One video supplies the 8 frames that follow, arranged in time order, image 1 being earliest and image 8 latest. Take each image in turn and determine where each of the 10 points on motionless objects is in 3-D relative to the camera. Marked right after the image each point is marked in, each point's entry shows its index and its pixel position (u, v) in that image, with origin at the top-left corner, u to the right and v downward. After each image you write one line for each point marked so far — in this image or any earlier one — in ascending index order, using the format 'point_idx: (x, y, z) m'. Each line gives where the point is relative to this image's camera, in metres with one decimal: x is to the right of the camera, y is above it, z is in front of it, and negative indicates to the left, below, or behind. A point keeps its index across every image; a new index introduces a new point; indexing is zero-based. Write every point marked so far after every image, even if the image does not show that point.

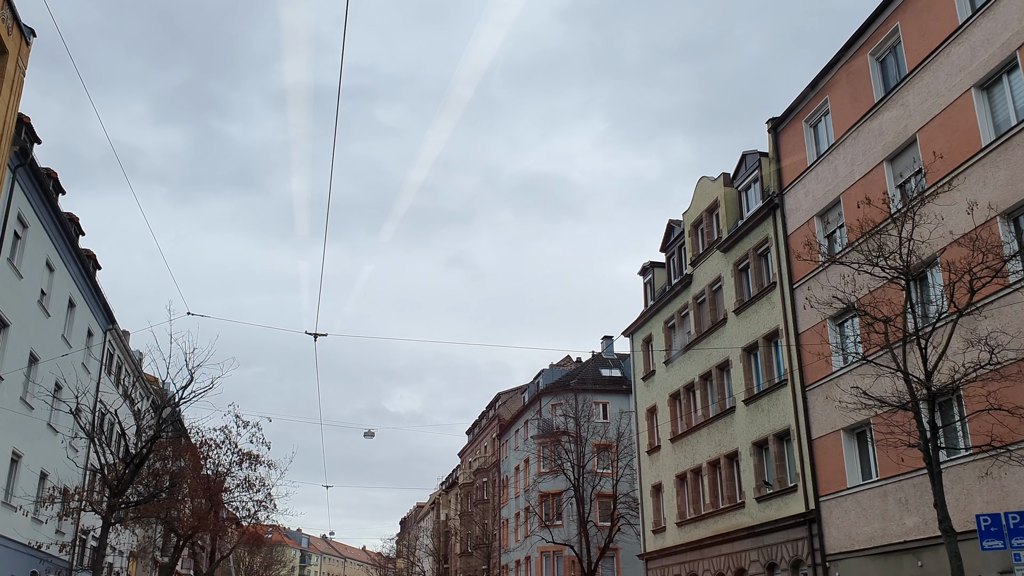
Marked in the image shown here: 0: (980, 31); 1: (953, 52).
0: (+9.4, +5.2, +18.4) m
1: (+9.2, +4.9, +19.2) m
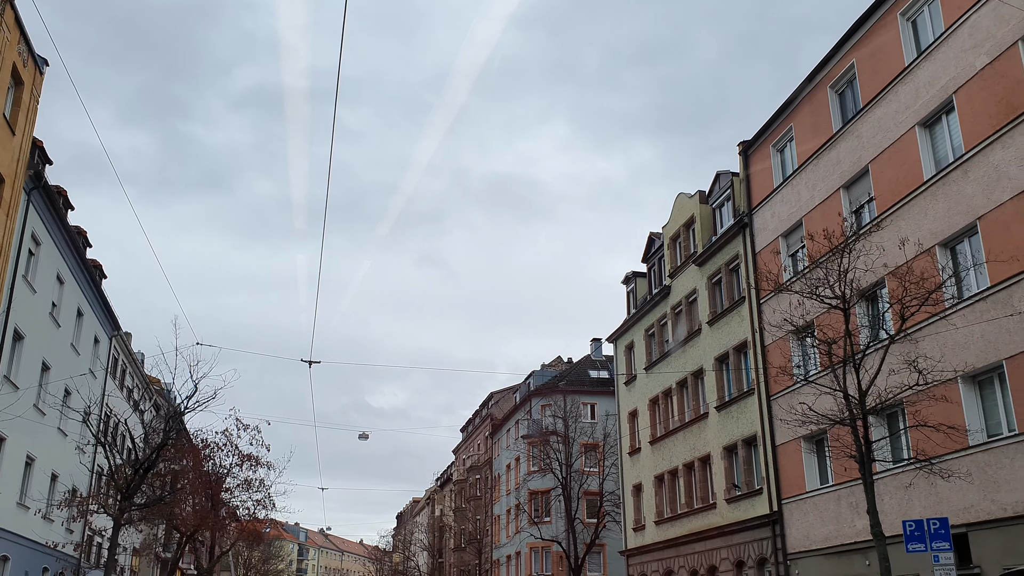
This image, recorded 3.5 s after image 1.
0: (+9.0, +4.7, +20.0) m
1: (+8.8, +4.5, +20.7) m
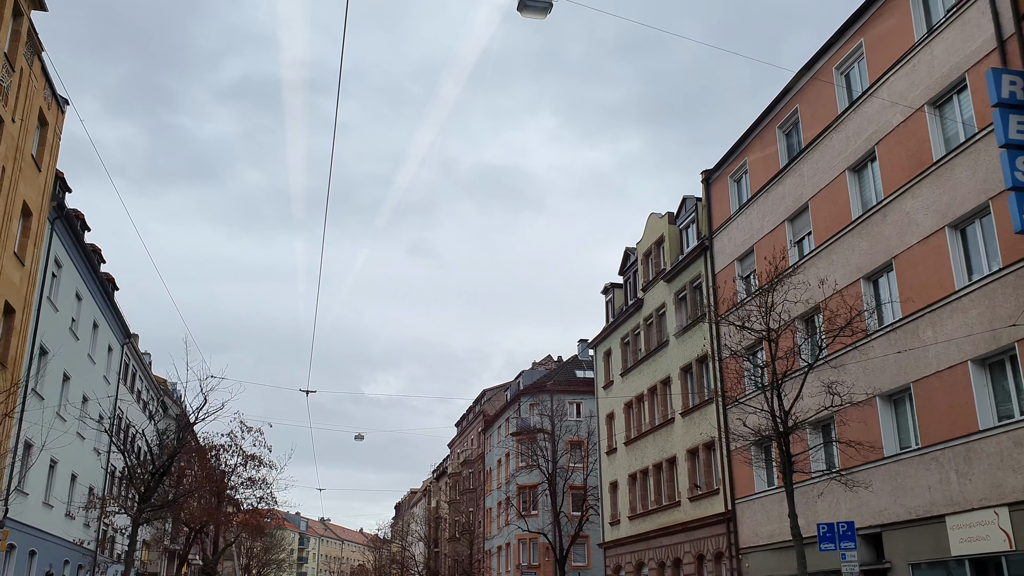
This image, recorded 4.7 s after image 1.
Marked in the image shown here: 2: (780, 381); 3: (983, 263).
0: (+8.3, +4.0, +22.4) m
1: (+8.1, +3.8, +23.2) m
2: (+5.6, -1.9, +19.2) m
3: (+9.2, +0.5, +17.9) m
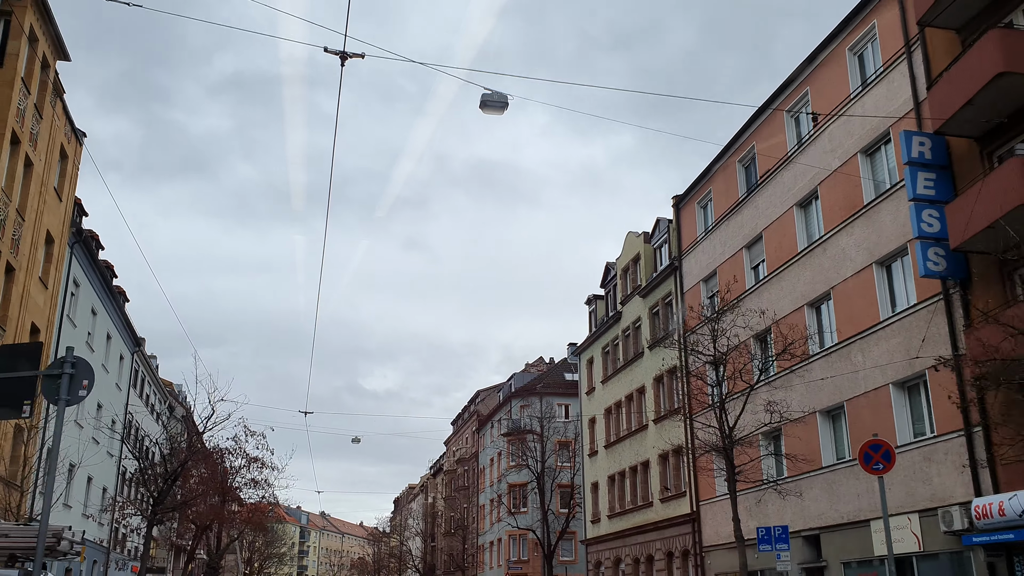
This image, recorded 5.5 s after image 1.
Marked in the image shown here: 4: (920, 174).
0: (+7.8, +3.4, +24.8) m
1: (+7.6, +3.2, +25.5) m
2: (+5.0, -2.6, +21.6) m
3: (+8.6, -0.2, +20.3) m
4: (+8.3, +2.3, +18.5) m
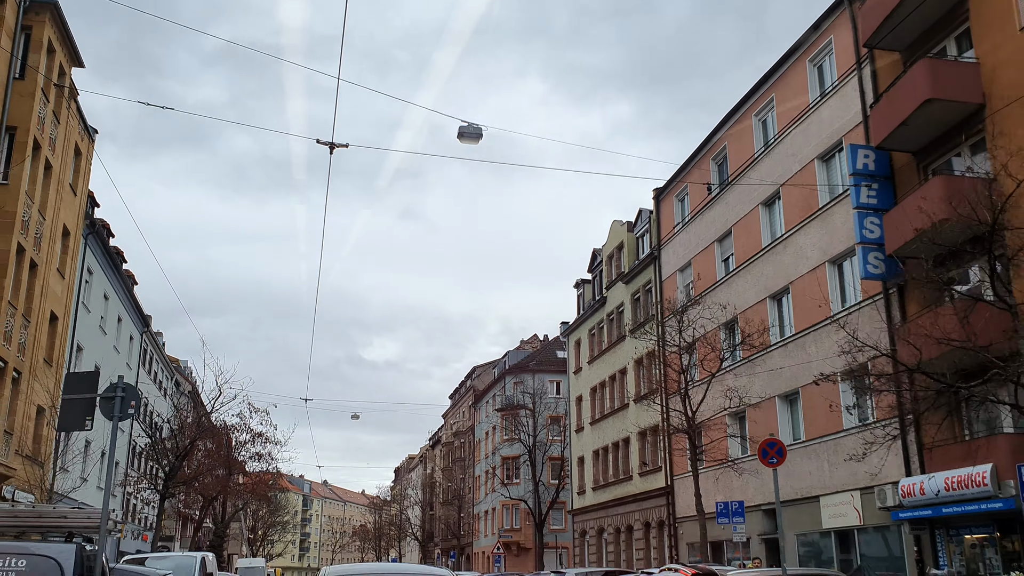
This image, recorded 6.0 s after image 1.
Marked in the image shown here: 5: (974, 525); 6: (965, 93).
0: (+7.3, +3.6, +26.6) m
1: (+7.1, +3.4, +27.3) m
2: (+4.6, -2.5, +23.6) m
3: (+8.2, -0.2, +22.2) m
4: (+7.8, +2.3, +20.4) m
5: (+8.9, -4.5, +17.5) m
6: (+8.8, +3.8, +17.9) m
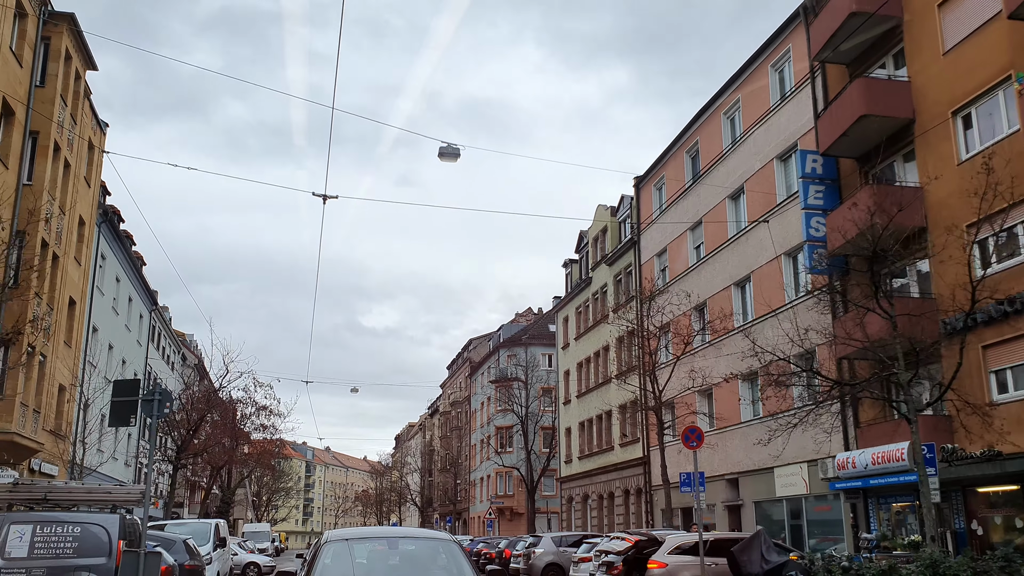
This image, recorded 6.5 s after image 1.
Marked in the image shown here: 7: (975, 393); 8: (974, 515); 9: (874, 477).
0: (+6.8, +4.0, +28.6) m
1: (+6.7, +3.8, +29.3) m
2: (+4.1, -2.2, +25.8) m
3: (+7.7, +0.1, +24.3) m
4: (+7.3, +2.5, +22.4) m
5: (+8.4, -4.5, +19.8) m
6: (+8.3, +3.9, +19.9) m
7: (+8.9, -2.0, +17.6) m
8: (+9.0, -4.4, +17.8) m
9: (+7.8, -4.1, +19.9) m
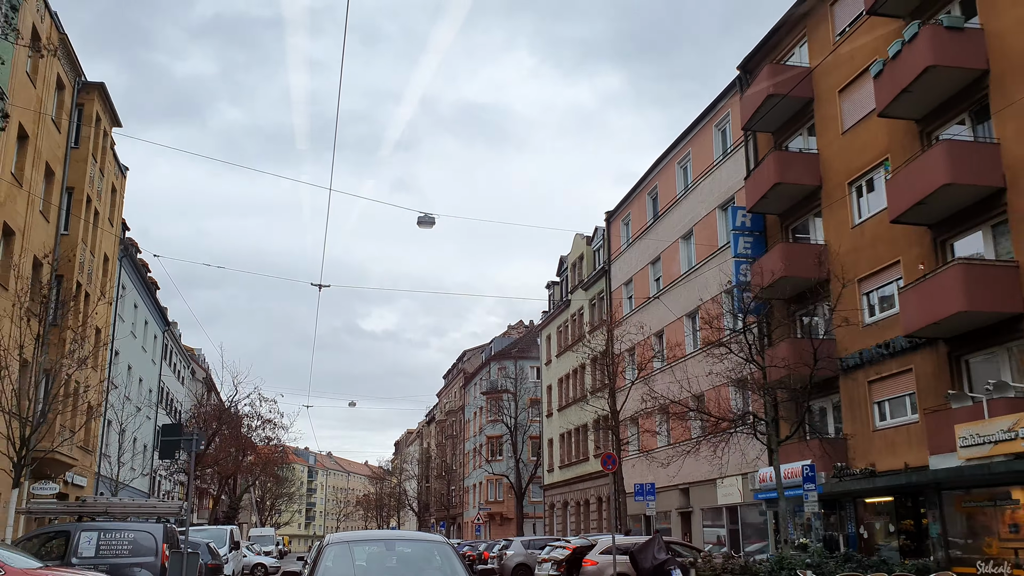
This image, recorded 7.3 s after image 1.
0: (+6.0, +2.9, +32.2) m
1: (+5.9, +2.7, +32.9) m
2: (+3.3, -3.3, +29.4) m
3: (+6.9, -1.0, +27.9) m
4: (+6.5, +1.4, +26.0) m
5: (+7.6, -5.5, +23.4) m
6: (+7.5, +2.8, +23.5) m
7: (+8.1, -3.1, +21.2) m
8: (+8.2, -5.4, +21.3) m
9: (+7.0, -5.1, +23.5) m
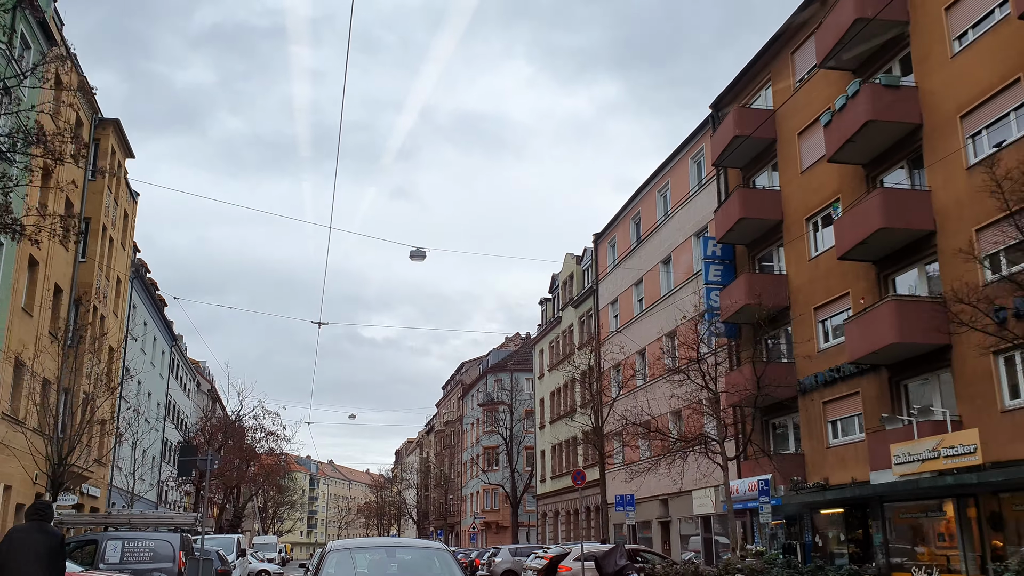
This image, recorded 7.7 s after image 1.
0: (+5.7, +2.1, +34.1) m
1: (+5.5, +1.9, +34.9) m
2: (+2.9, -4.1, +31.3) m
3: (+6.5, -1.8, +29.8) m
4: (+6.1, +0.7, +28.0) m
5: (+7.2, -6.2, +25.3) m
6: (+7.1, +2.1, +25.5) m
7: (+7.7, -3.8, +23.1) m
8: (+7.8, -6.1, +23.2) m
9: (+6.6, -5.9, +25.4) m
